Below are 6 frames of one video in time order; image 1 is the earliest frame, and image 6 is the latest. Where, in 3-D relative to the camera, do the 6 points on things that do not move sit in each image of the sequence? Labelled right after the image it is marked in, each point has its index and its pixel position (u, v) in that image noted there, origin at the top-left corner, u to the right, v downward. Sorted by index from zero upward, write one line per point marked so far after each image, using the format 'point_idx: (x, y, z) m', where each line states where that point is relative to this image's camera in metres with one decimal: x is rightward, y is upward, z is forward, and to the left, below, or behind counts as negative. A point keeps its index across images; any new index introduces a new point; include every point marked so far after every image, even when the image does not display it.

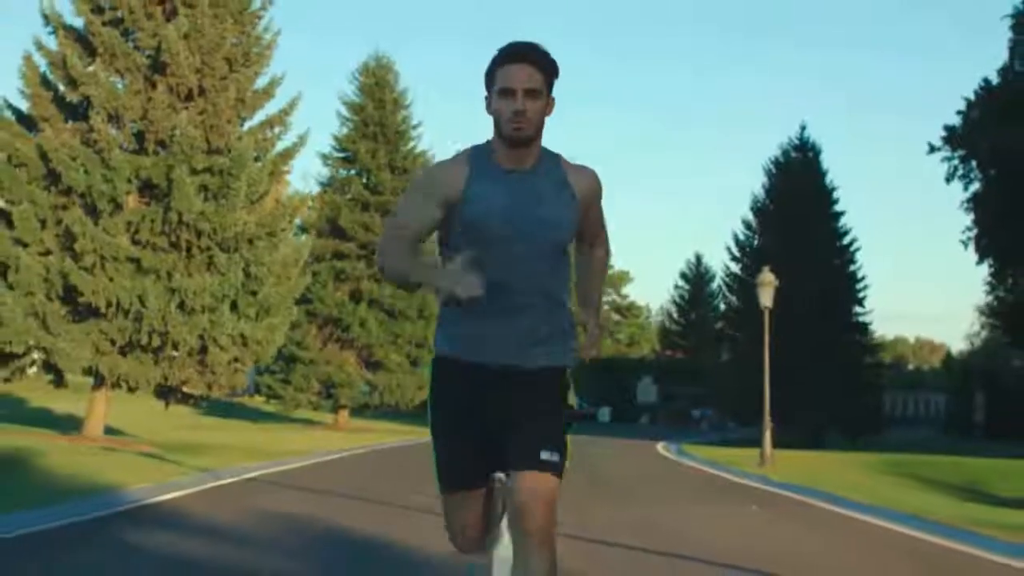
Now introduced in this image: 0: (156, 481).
0: (-4.3, -2.4, +18.0) m
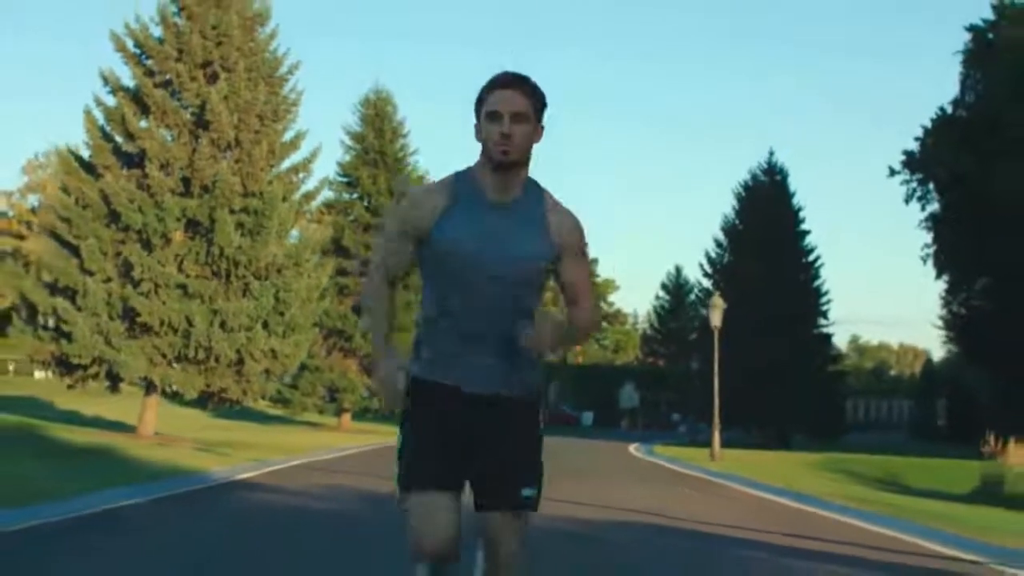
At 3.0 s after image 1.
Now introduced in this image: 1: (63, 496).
0: (-4.5, -2.8, +23.1) m
1: (-5.6, -2.6, +18.3) m
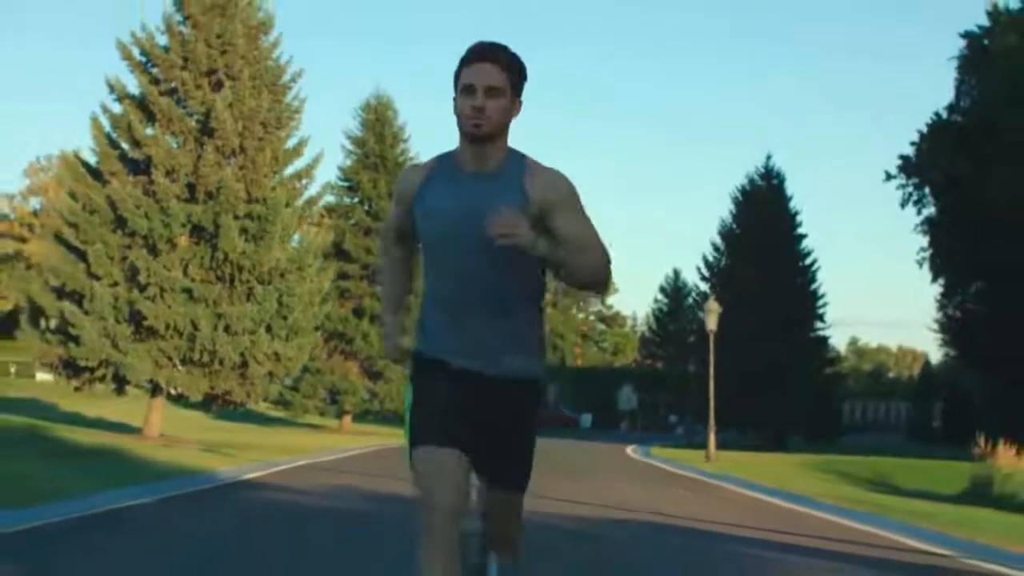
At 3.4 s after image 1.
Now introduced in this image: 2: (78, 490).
0: (-4.5, -2.9, +23.7) m
1: (-5.6, -2.7, +19.0) m
2: (-5.8, -2.7, +19.5) m
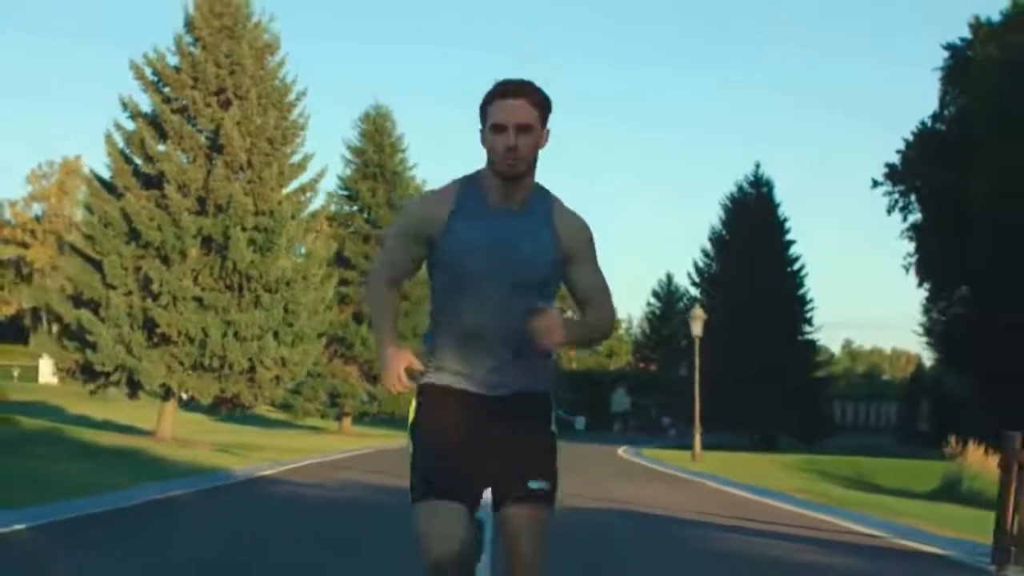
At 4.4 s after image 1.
0: (-4.6, -3.1, +25.4) m
1: (-5.7, -2.9, +20.7) m
2: (-5.9, -2.9, +21.2) m
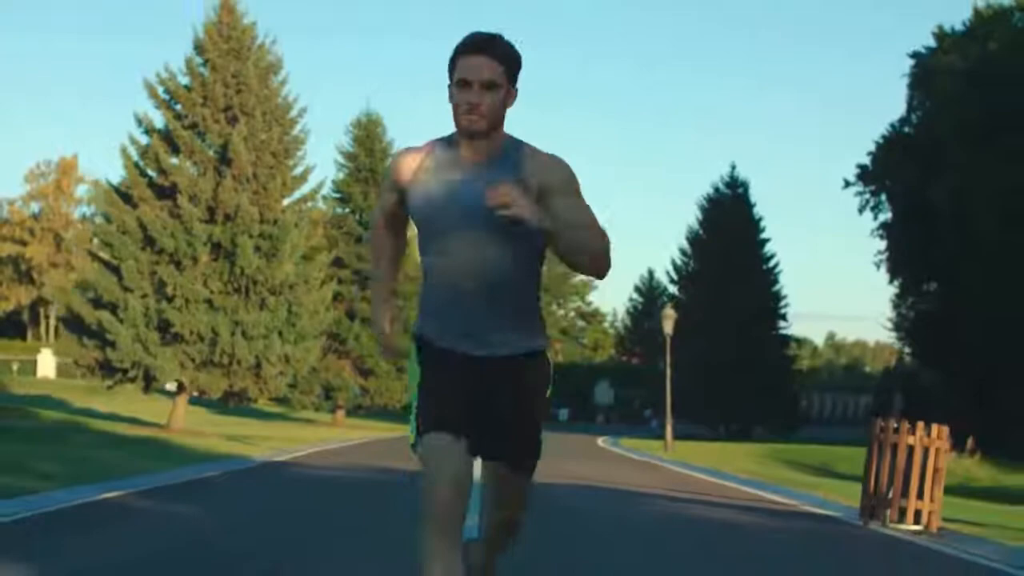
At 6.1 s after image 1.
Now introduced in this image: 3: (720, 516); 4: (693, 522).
0: (-4.9, -3.2, +28.4) m
1: (-5.9, -3.0, +23.6) m
2: (-6.1, -3.0, +24.2) m
3: (+2.5, -2.8, +17.8) m
4: (+2.1, -2.7, +17.0) m
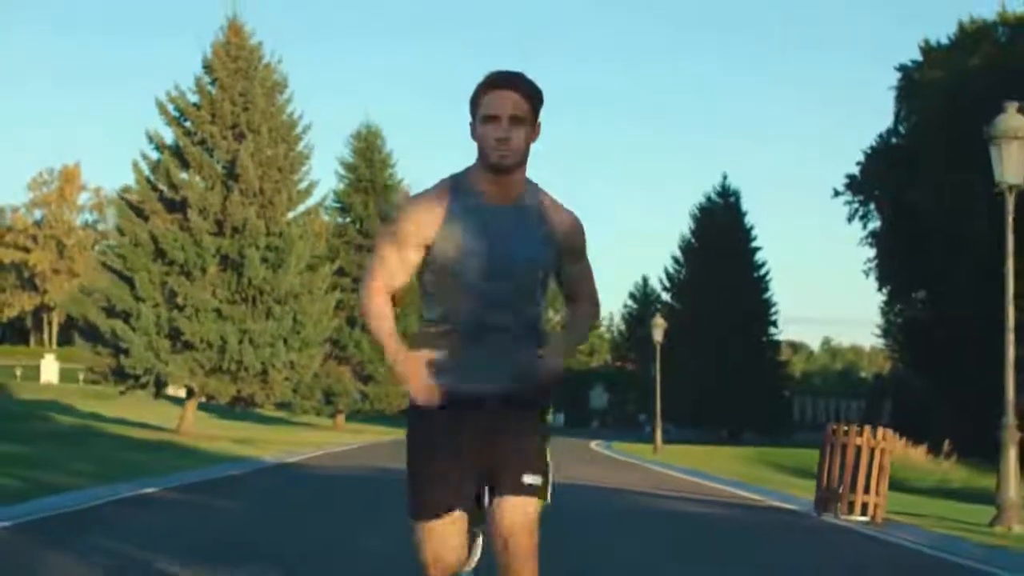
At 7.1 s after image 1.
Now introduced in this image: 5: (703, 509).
0: (-5.0, -3.4, +30.0) m
1: (-6.0, -3.2, +25.3) m
2: (-6.2, -3.2, +25.8) m
3: (+2.5, -3.0, +19.5) m
4: (+2.0, -2.9, +18.7) m
5: (+2.6, -3.1, +20.0) m
